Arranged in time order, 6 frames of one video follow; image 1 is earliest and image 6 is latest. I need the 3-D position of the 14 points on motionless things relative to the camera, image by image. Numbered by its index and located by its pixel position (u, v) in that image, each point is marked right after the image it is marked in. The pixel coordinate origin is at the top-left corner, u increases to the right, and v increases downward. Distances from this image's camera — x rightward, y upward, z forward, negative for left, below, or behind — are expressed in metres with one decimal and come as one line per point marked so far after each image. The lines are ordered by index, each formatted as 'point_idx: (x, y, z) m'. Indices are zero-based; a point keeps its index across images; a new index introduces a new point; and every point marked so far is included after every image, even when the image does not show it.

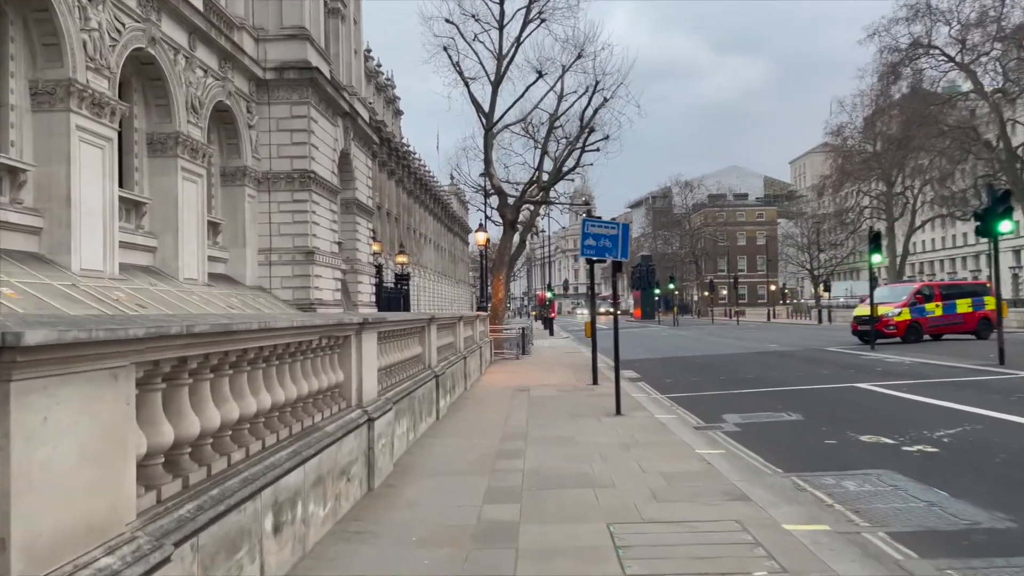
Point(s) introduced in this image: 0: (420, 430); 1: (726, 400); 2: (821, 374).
0: (-1.1, -1.7, +9.4) m
1: (+3.6, -1.9, +13.2) m
2: (+6.9, -1.9, +17.2) m
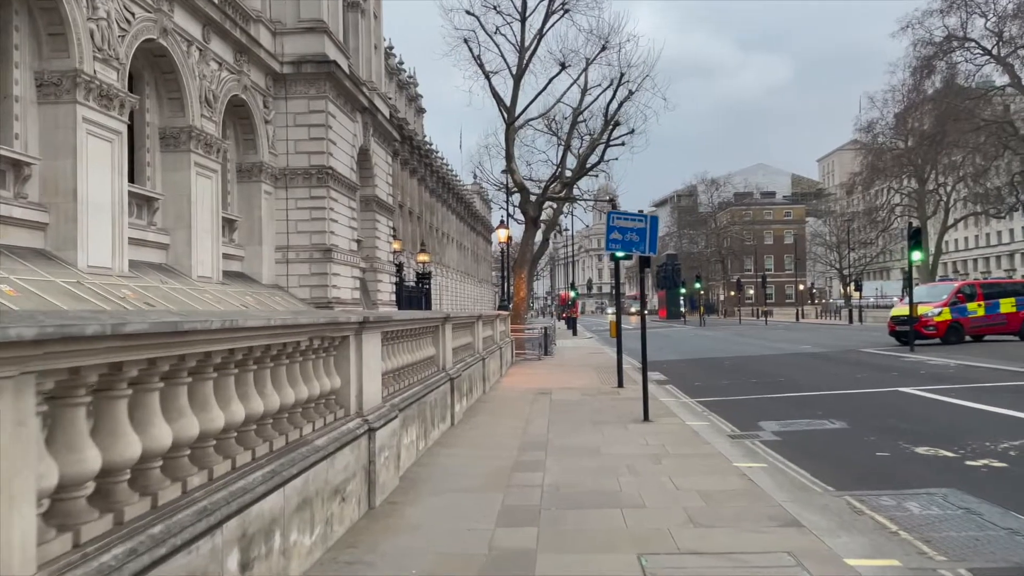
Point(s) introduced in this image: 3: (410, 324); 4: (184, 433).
0: (-0.9, -1.7, +8.7) m
1: (+4.0, -1.9, +12.4) m
2: (+7.4, -1.9, +16.3) m
3: (-1.1, -0.4, +8.3) m
4: (-1.5, -0.6, +3.4) m
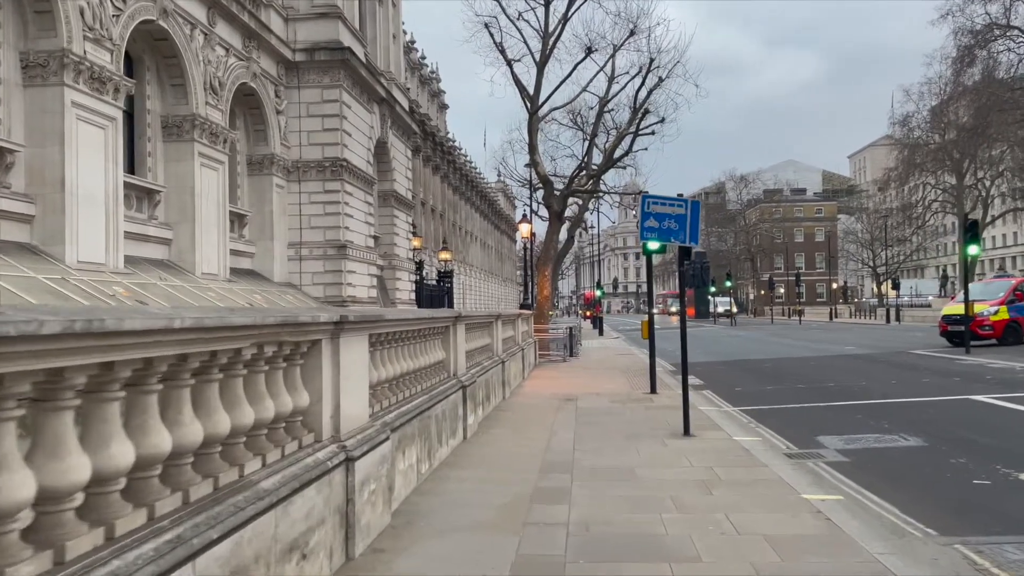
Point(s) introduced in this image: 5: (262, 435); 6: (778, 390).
0: (-0.7, -1.6, +7.4) m
1: (+4.3, -1.8, +10.9) m
2: (+7.8, -1.8, +14.7) m
3: (-0.9, -0.3, +7.1) m
4: (-1.4, -0.6, +2.2) m
5: (-1.3, -0.7, +3.9) m
6: (+5.0, -1.9, +14.4) m
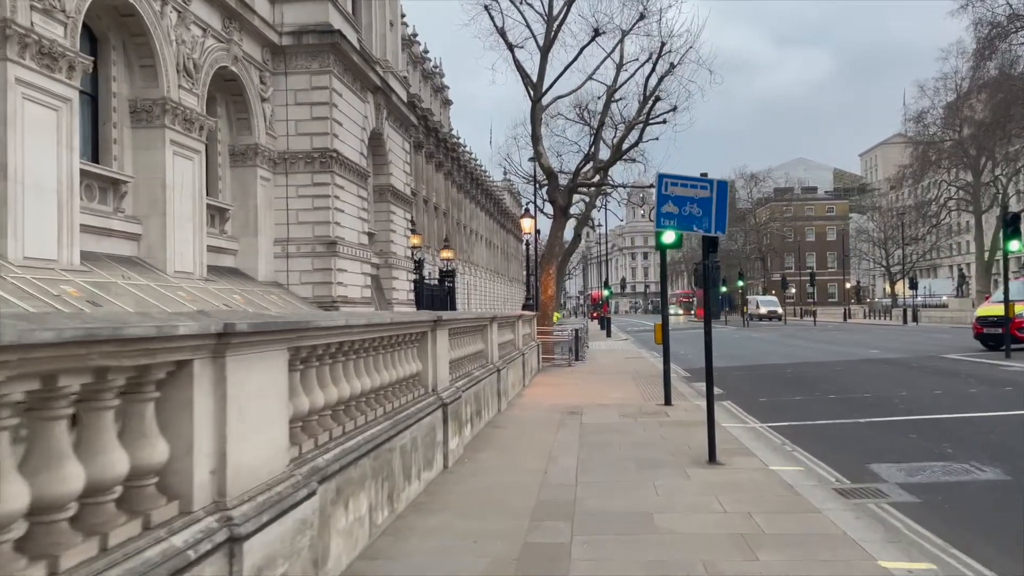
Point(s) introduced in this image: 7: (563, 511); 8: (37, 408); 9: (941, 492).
0: (-0.8, -1.6, +5.9) m
1: (+4.2, -1.8, +9.3) m
2: (+7.8, -1.8, +13.1) m
3: (-1.0, -0.3, +5.5) m
4: (-1.6, -0.6, +0.7) m
5: (-1.4, -0.7, +2.4) m
6: (+4.9, -1.9, +12.8) m
7: (+0.4, -1.7, +6.1) m
8: (-1.5, -0.4, +2.4) m
9: (+3.8, -1.8, +6.7) m
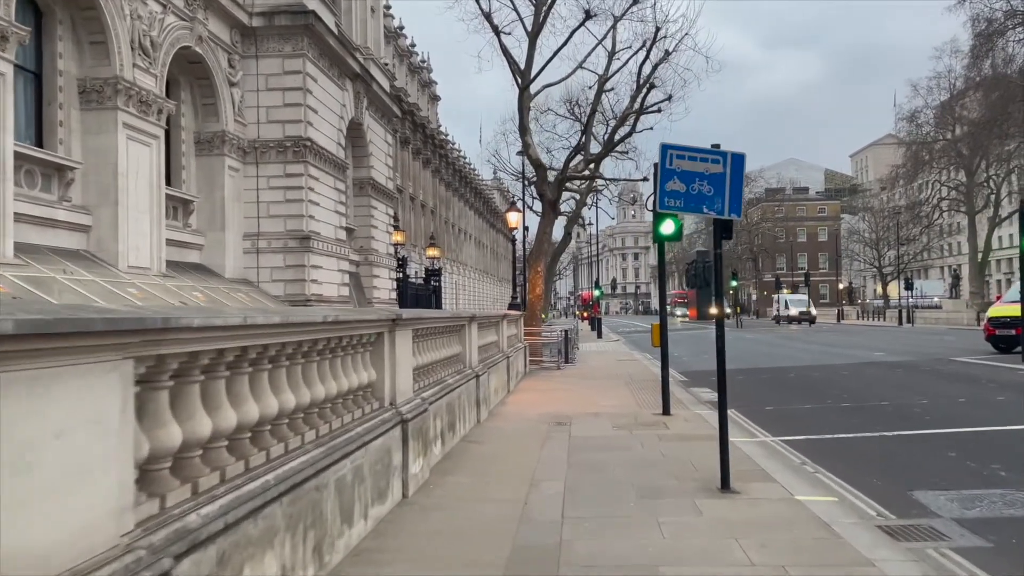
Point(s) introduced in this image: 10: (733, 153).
0: (-1.0, -1.6, +4.6) m
1: (+4.0, -1.8, +8.1) m
2: (+7.5, -1.7, +11.9) m
3: (-1.2, -0.2, +4.2) m
4: (-1.7, -0.5, -0.7) m
5: (-1.6, -0.7, +1.1) m
6: (+4.7, -1.9, +11.6) m
7: (+0.2, -1.7, +4.8) m
8: (-1.6, -0.3, +1.0) m
9: (+3.6, -1.7, +5.5) m
10: (+1.9, +1.1, +6.5) m
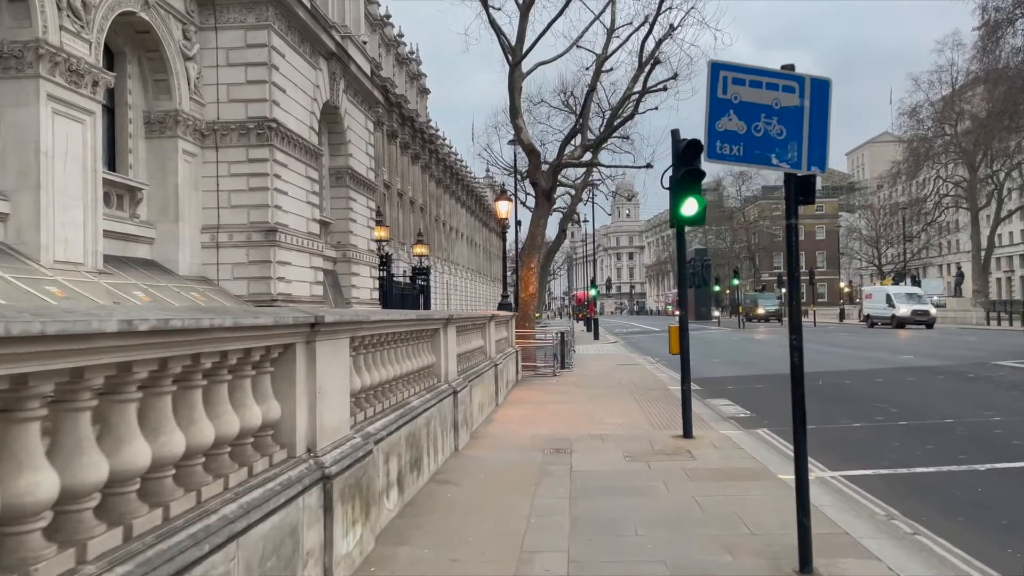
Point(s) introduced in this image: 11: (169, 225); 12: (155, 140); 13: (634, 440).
0: (-1.1, -1.5, +2.5) m
1: (+3.8, -1.7, +6.0) m
2: (+7.3, -1.7, +9.8) m
3: (-1.3, -0.2, +2.1) m
4: (-1.8, -0.4, -2.8) m
5: (-1.7, -0.6, -1.0) m
6: (+4.5, -1.8, +9.5) m
7: (+0.1, -1.6, +2.6) m
8: (-1.7, -0.2, -1.1) m
9: (+3.5, -1.7, +3.4) m
10: (+1.7, +1.2, +4.4) m
11: (-7.9, +1.5, +17.7) m
12: (-8.1, +3.4, +17.4) m
13: (+1.5, -1.8, +9.2) m
